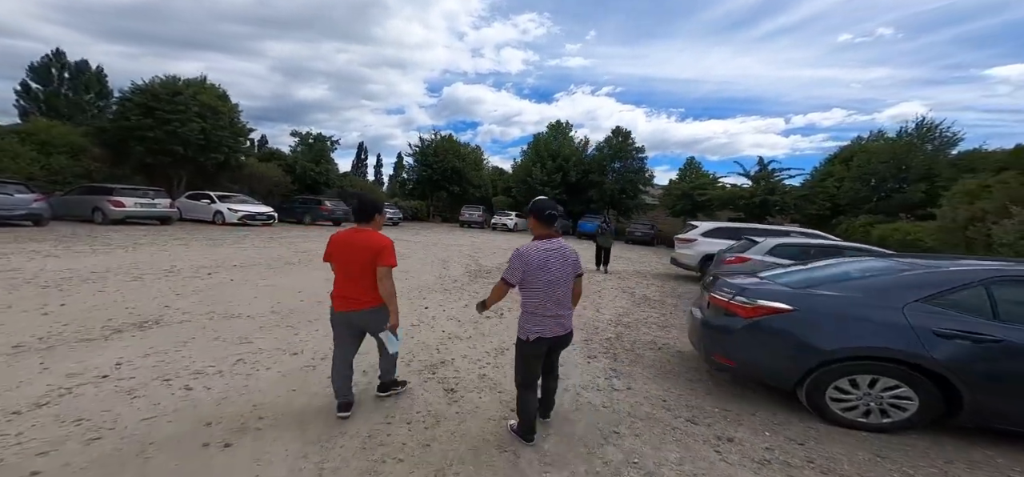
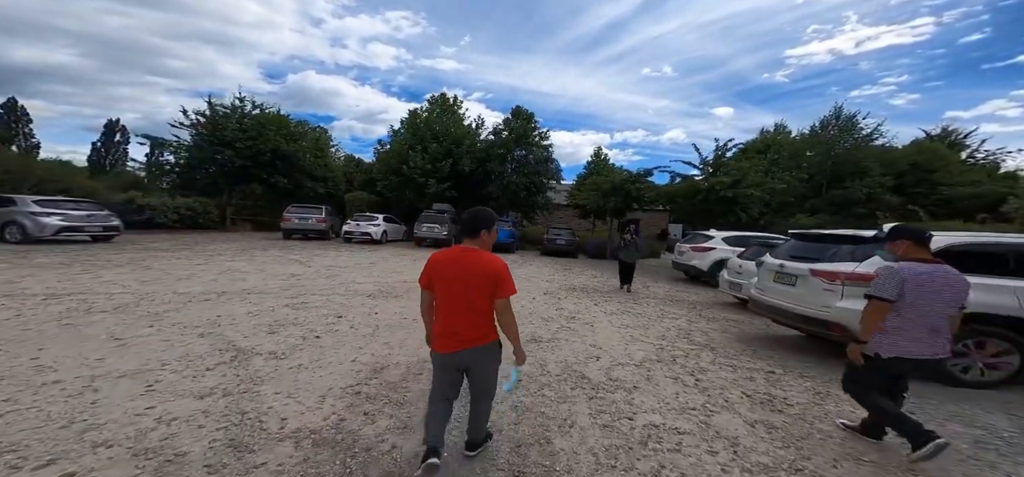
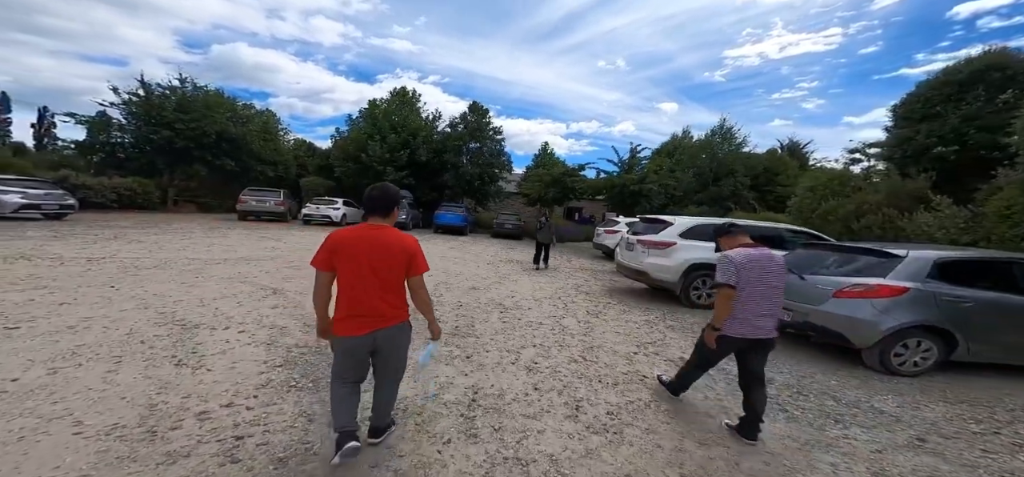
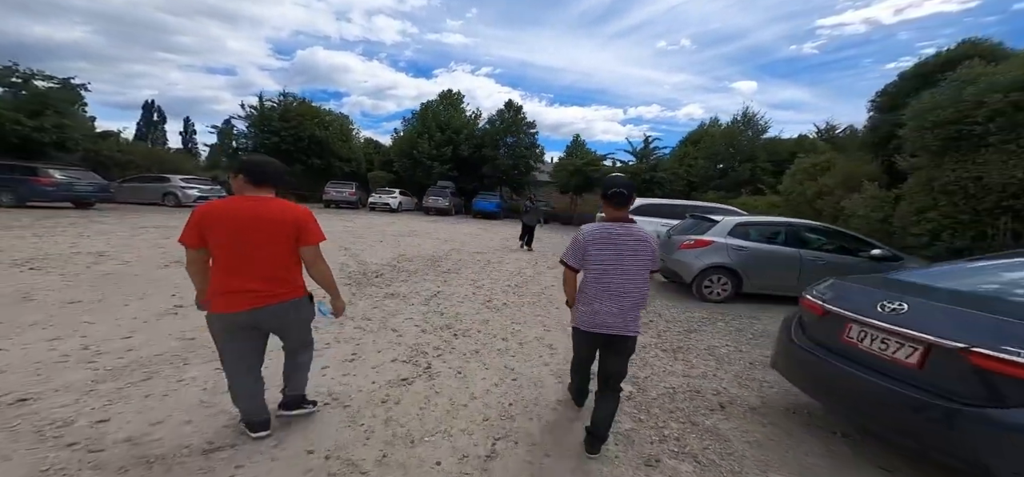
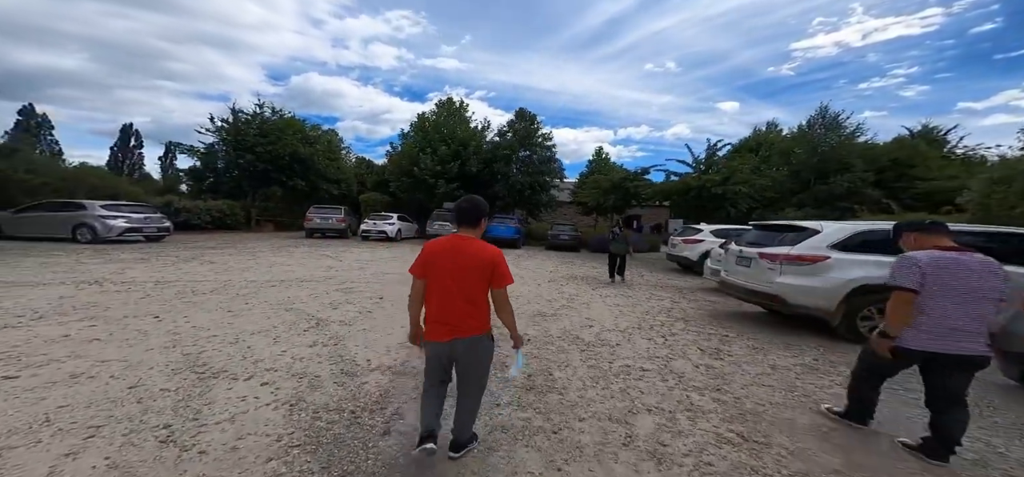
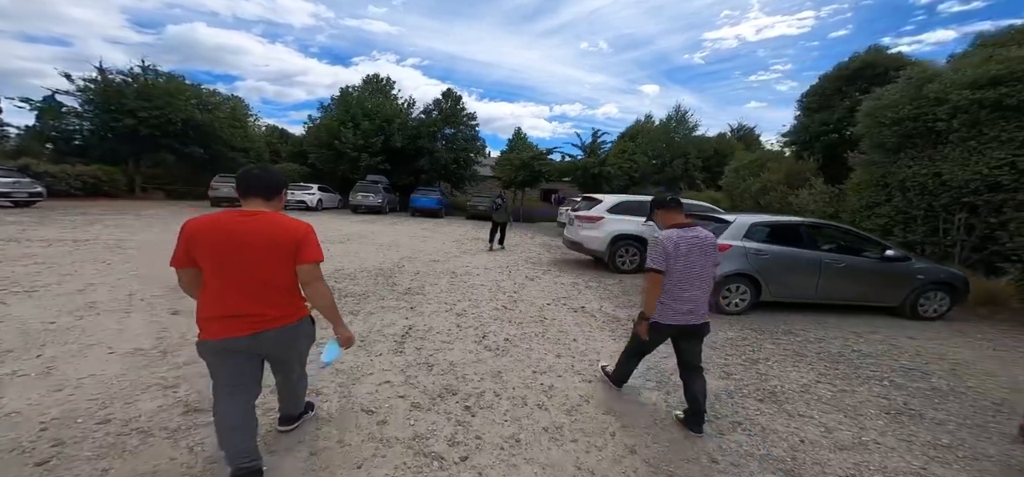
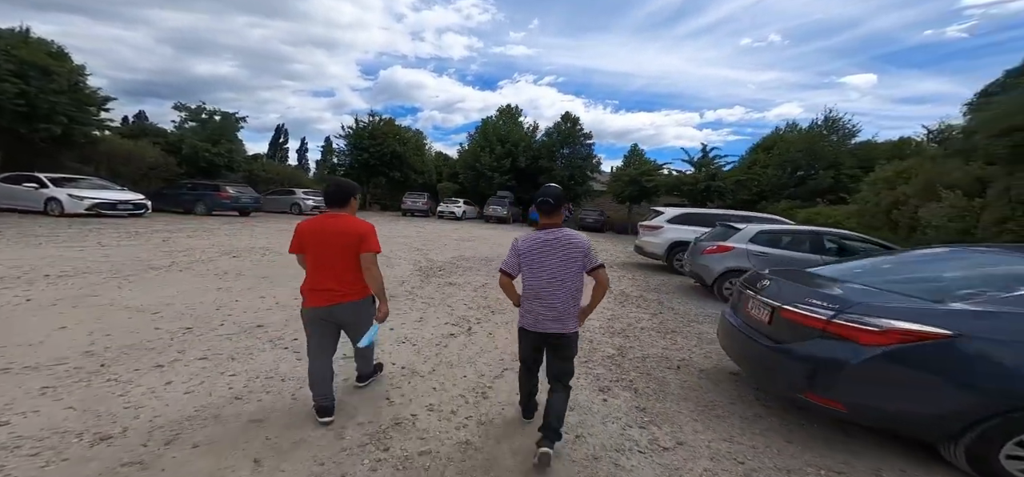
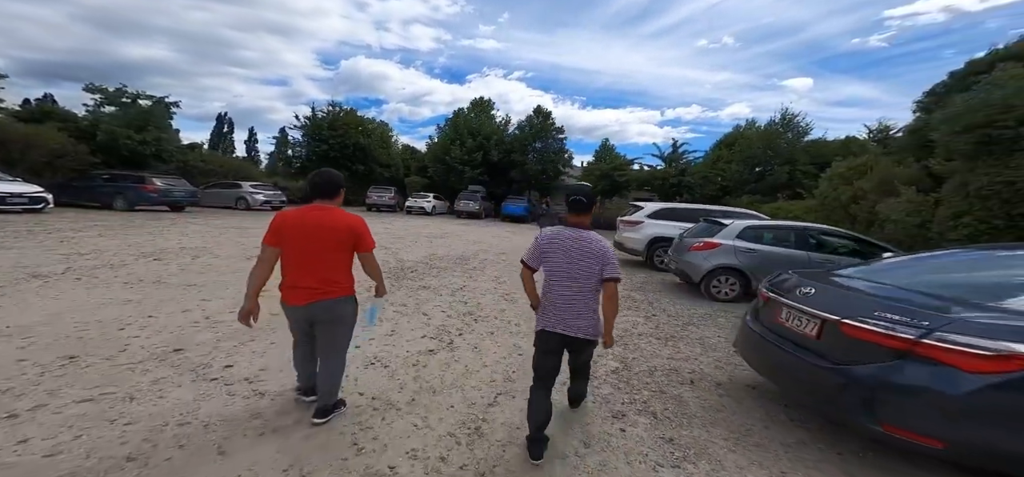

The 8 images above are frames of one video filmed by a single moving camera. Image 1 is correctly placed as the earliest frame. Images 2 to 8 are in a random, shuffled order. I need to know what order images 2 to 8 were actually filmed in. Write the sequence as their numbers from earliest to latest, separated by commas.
7, 8, 4, 6, 3, 5, 2
